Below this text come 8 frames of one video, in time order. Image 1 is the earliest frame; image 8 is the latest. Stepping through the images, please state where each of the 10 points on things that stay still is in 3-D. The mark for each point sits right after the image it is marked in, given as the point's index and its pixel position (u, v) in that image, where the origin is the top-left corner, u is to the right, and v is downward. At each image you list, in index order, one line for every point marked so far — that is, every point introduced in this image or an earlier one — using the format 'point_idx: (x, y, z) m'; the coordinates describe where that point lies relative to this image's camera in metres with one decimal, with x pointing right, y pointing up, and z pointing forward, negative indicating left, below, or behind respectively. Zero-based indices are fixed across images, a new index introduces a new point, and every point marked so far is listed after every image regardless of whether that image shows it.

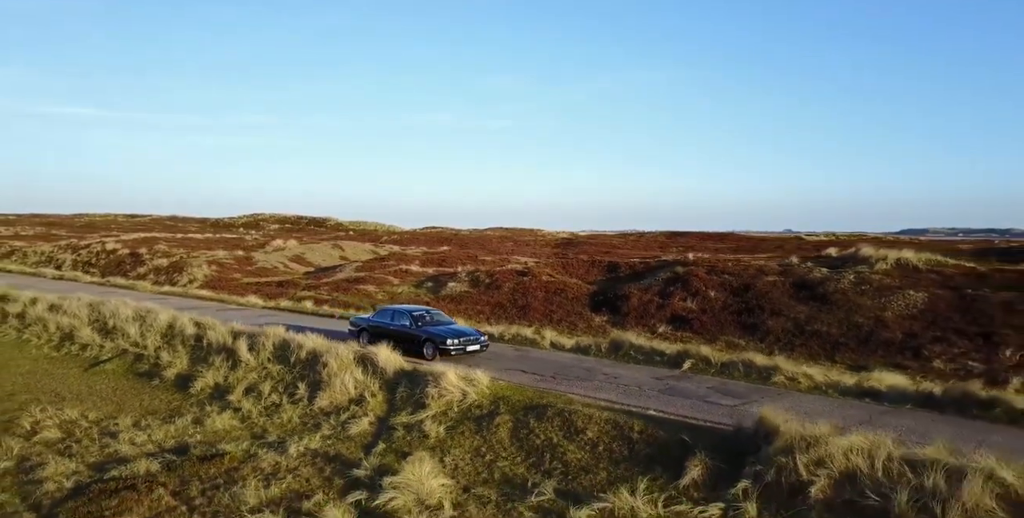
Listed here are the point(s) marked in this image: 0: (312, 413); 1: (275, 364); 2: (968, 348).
0: (-3.9, -3.1, +14.4) m
1: (-5.7, -2.5, +17.4) m
2: (+12.0, -2.3, +19.0) m
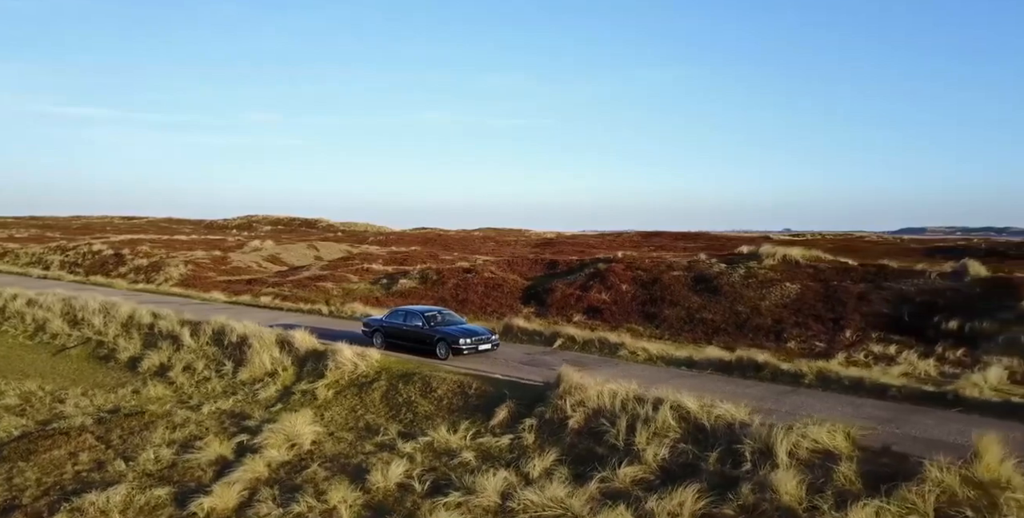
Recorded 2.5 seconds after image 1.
0: (-6.6, -3.0, +17.2) m
1: (-8.4, -2.4, +20.2) m
2: (+9.3, -2.2, +21.9) m
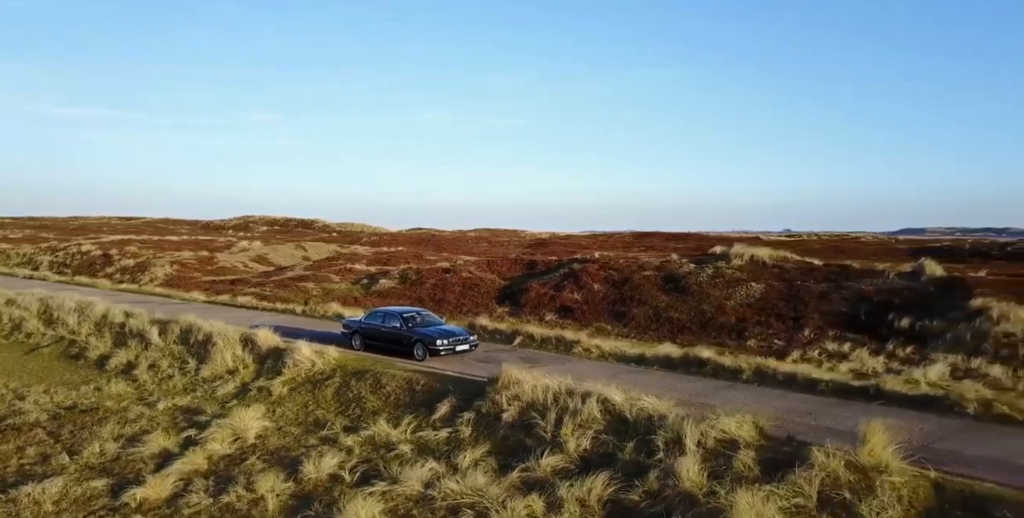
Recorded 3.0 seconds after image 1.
0: (-7.7, -2.9, +17.5) m
1: (-9.4, -2.4, +20.4) m
2: (+8.2, -2.2, +22.3) m
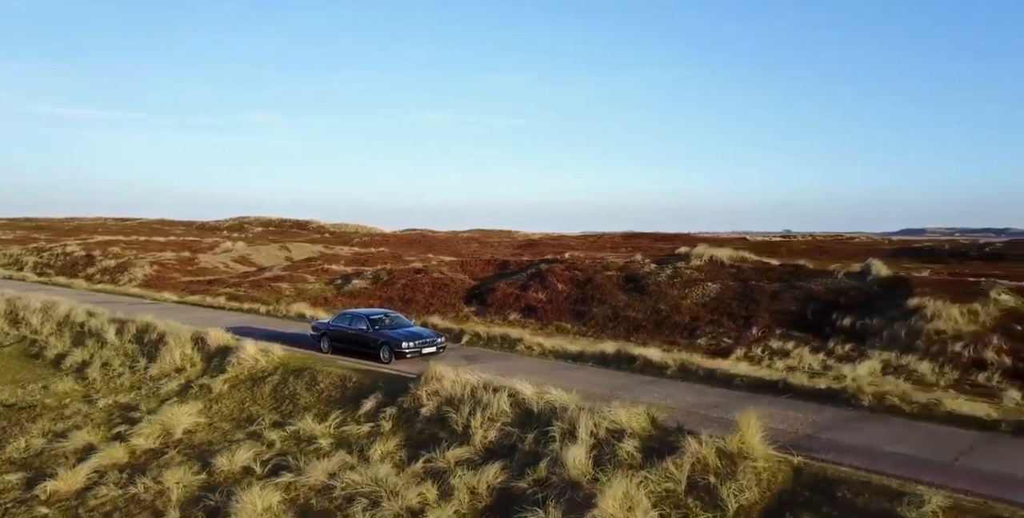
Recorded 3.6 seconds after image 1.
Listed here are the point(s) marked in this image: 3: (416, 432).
0: (-9.1, -2.9, +17.8) m
1: (-10.8, -2.4, +20.7) m
2: (+6.8, -2.2, +22.7) m
3: (-1.5, -2.8, +11.6) m
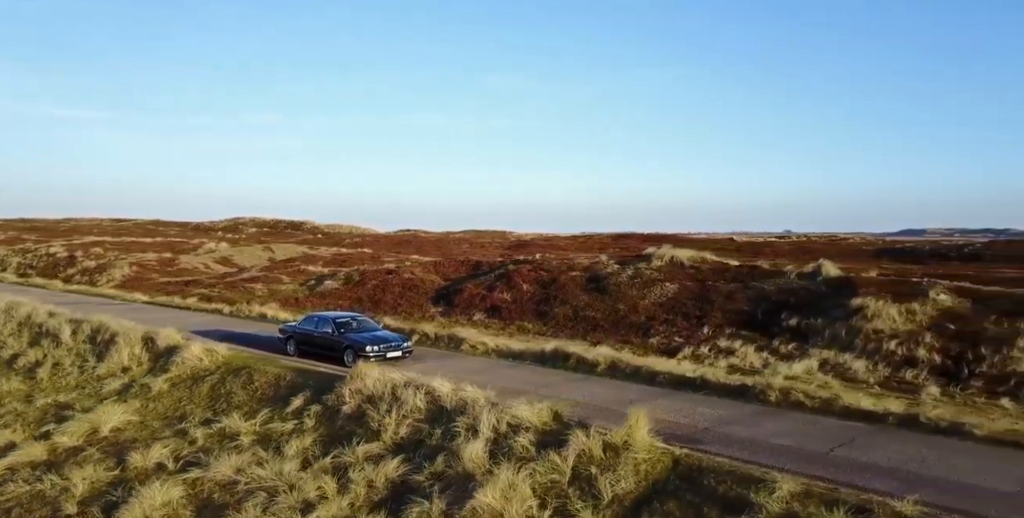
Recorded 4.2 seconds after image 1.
0: (-10.4, -2.9, +17.9) m
1: (-12.3, -2.4, +20.8) m
2: (+5.4, -2.2, +22.9) m
3: (-2.9, -2.8, +11.7) m
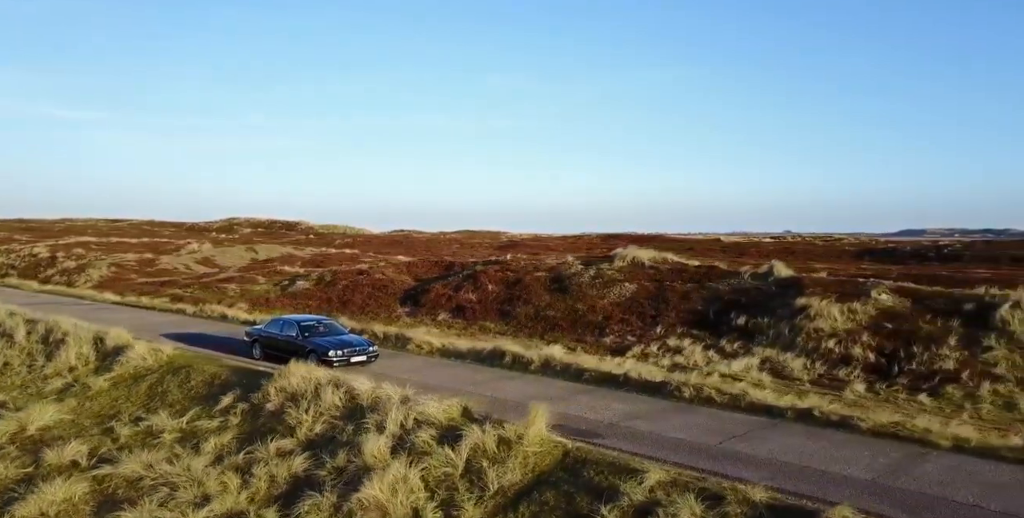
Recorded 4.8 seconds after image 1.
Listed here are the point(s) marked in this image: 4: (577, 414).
0: (-11.8, -2.9, +18.0) m
1: (-13.7, -2.4, +20.9) m
2: (+4.0, -2.2, +23.1) m
3: (-4.2, -2.8, +11.9) m
4: (+1.0, -2.4, +11.1) m
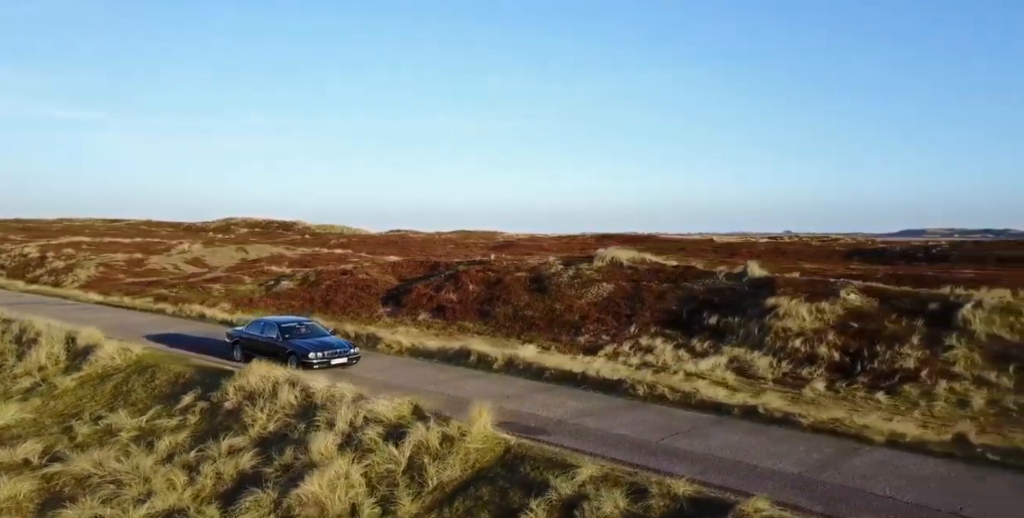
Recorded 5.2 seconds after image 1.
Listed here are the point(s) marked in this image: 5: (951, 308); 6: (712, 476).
0: (-12.6, -2.9, +18.0) m
1: (-14.4, -2.4, +20.9) m
2: (+3.2, -2.1, +23.2) m
3: (-4.9, -2.8, +11.9) m
4: (+0.3, -2.3, +11.1) m
5: (+10.2, -1.1, +16.8) m
6: (+2.1, -2.3, +7.7) m
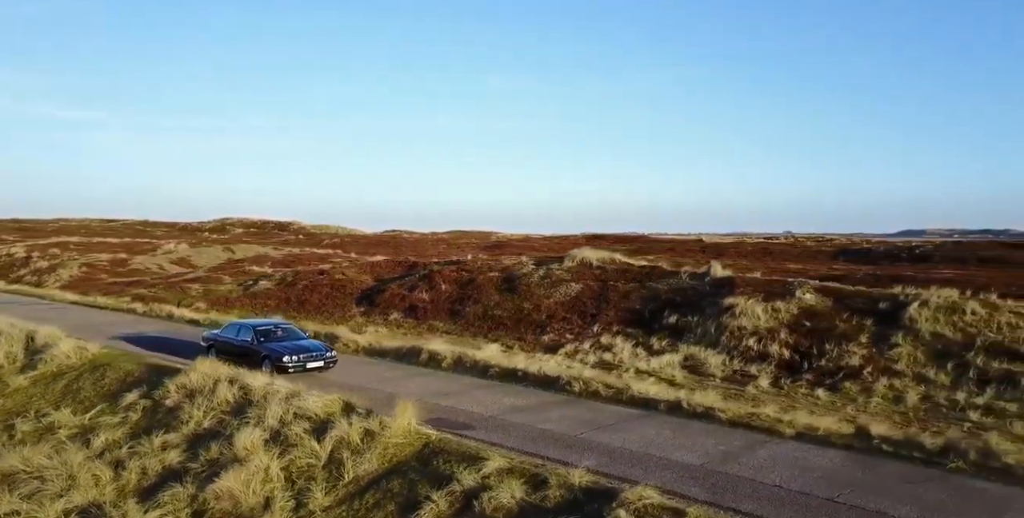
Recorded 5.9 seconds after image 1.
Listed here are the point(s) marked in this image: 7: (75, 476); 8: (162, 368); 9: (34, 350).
0: (-13.7, -2.9, +18.0) m
1: (-15.5, -2.3, +20.9) m
2: (+2.1, -2.1, +23.3) m
3: (-6.0, -2.7, +12.0) m
4: (-0.8, -2.3, +11.3) m
5: (+9.1, -1.1, +17.0) m
6: (+1.1, -2.2, +7.8) m
7: (-5.8, -2.9, +9.7) m
8: (-7.2, -2.2, +14.9) m
9: (-12.3, -2.3, +18.7) m
